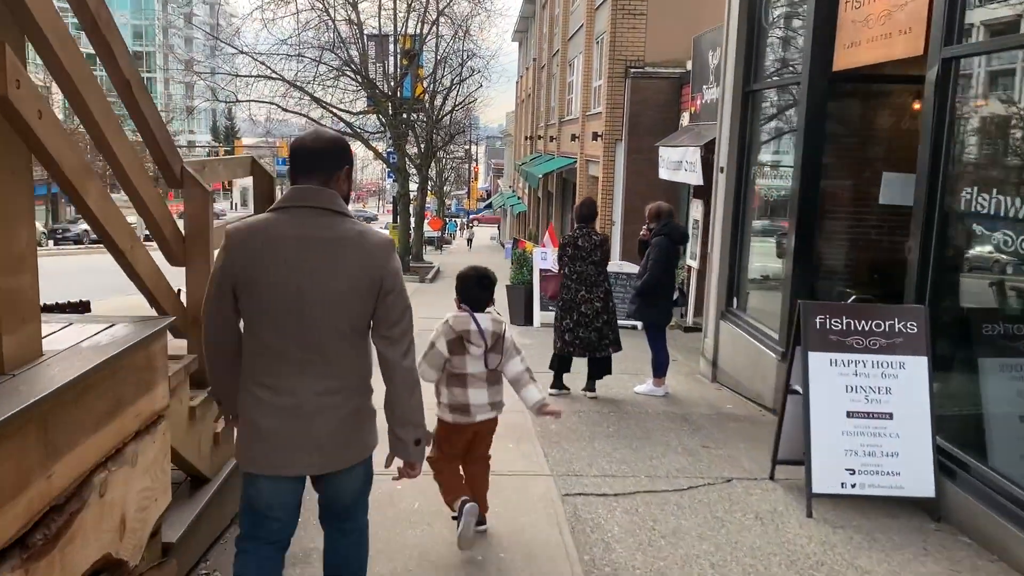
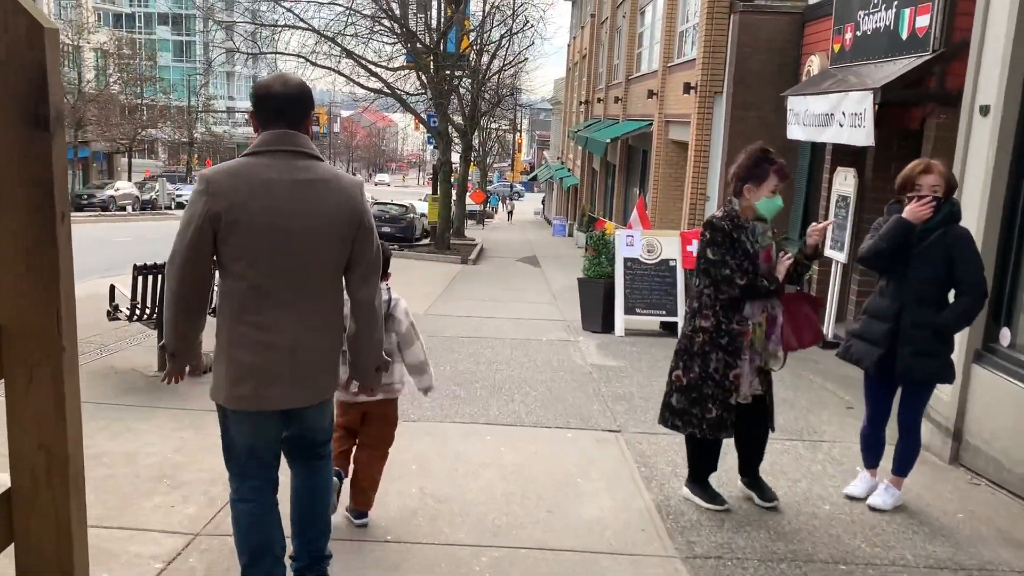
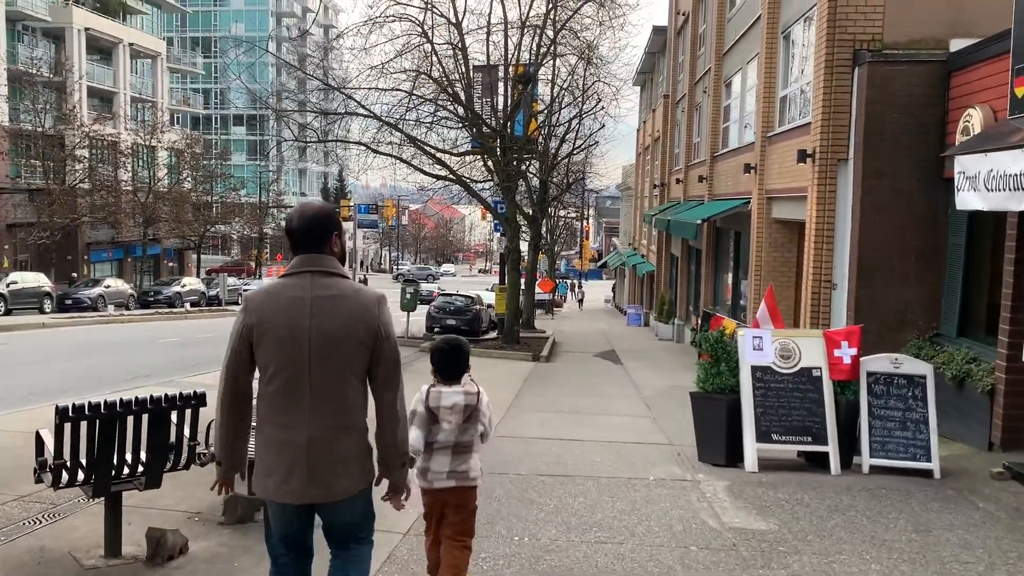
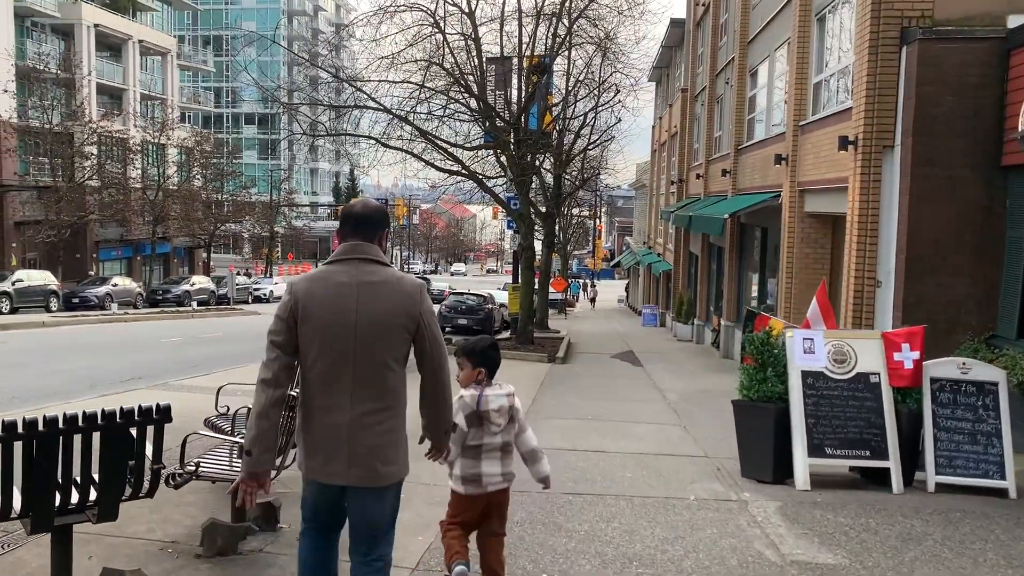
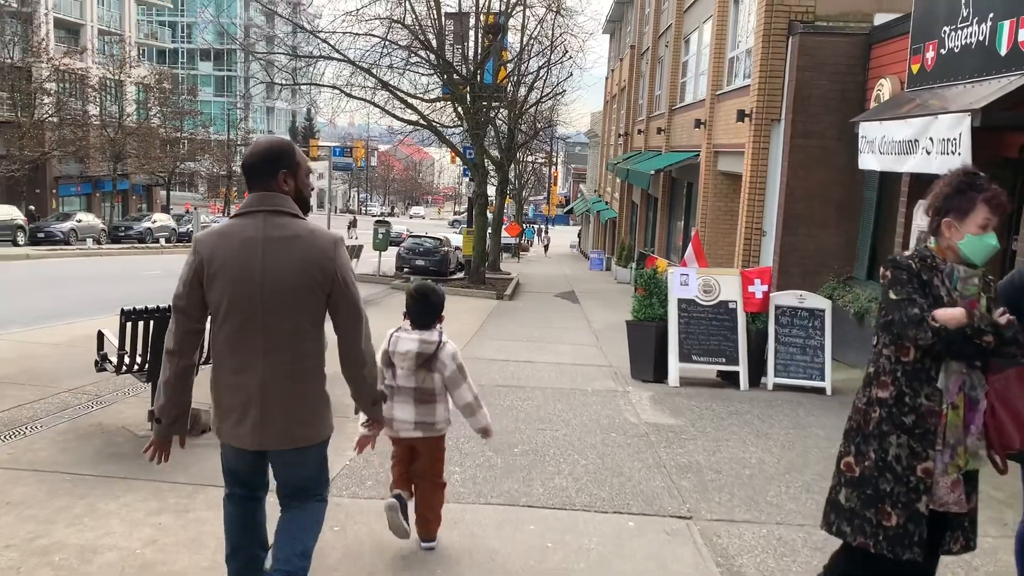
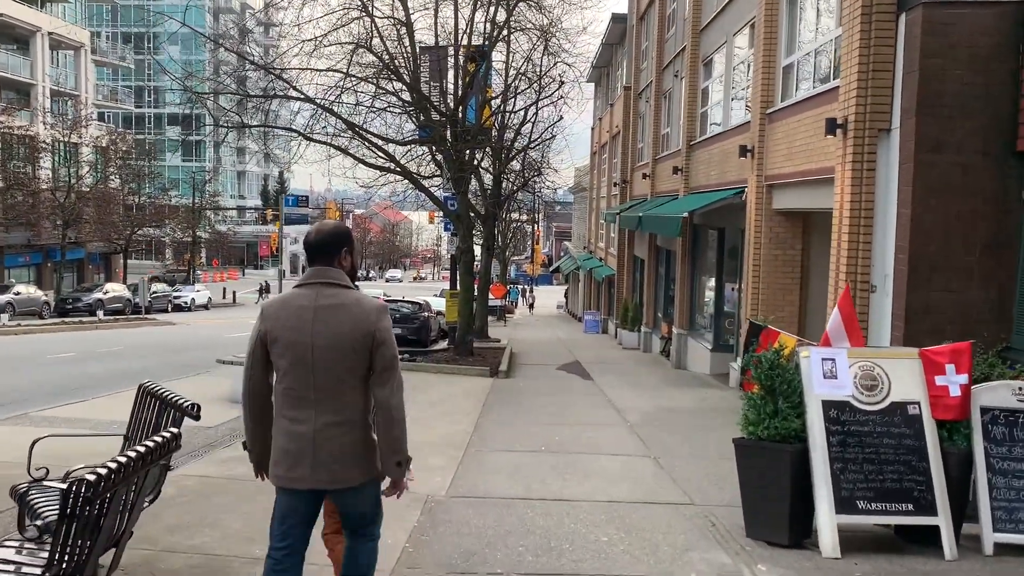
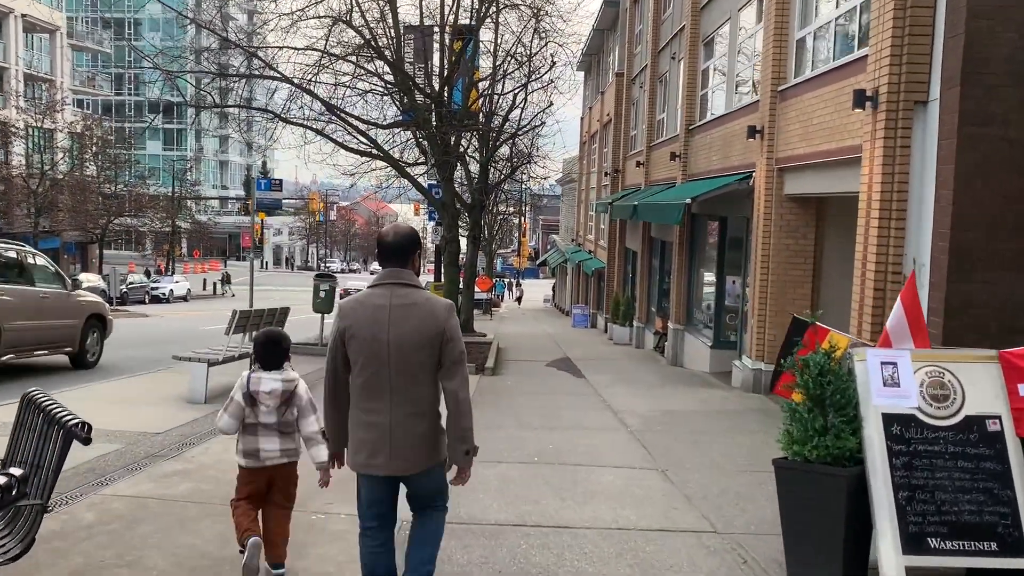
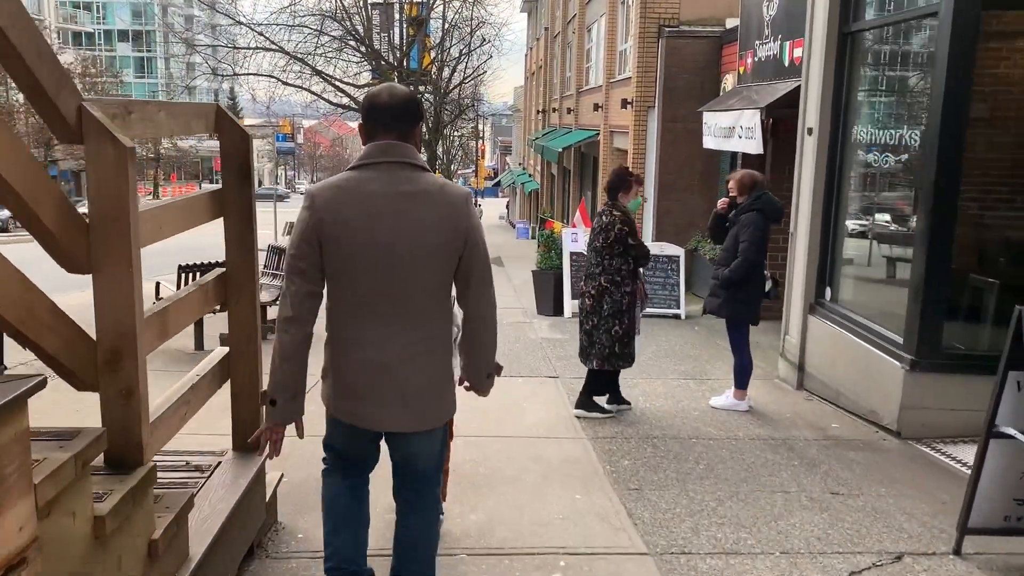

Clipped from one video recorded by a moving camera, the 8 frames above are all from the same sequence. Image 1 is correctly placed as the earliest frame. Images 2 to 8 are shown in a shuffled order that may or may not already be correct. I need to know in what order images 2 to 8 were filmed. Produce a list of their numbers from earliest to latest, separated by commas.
8, 2, 5, 3, 4, 6, 7
